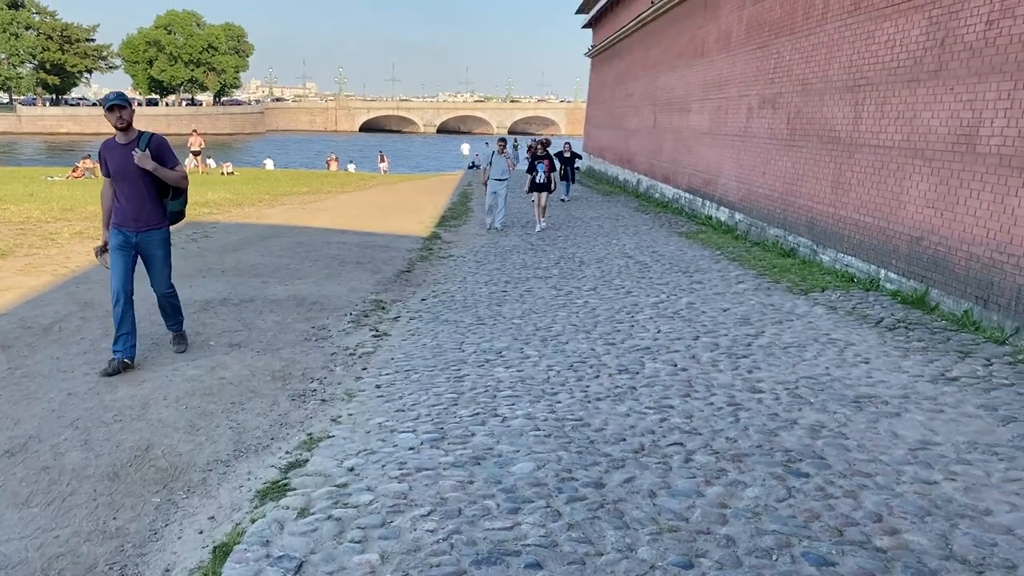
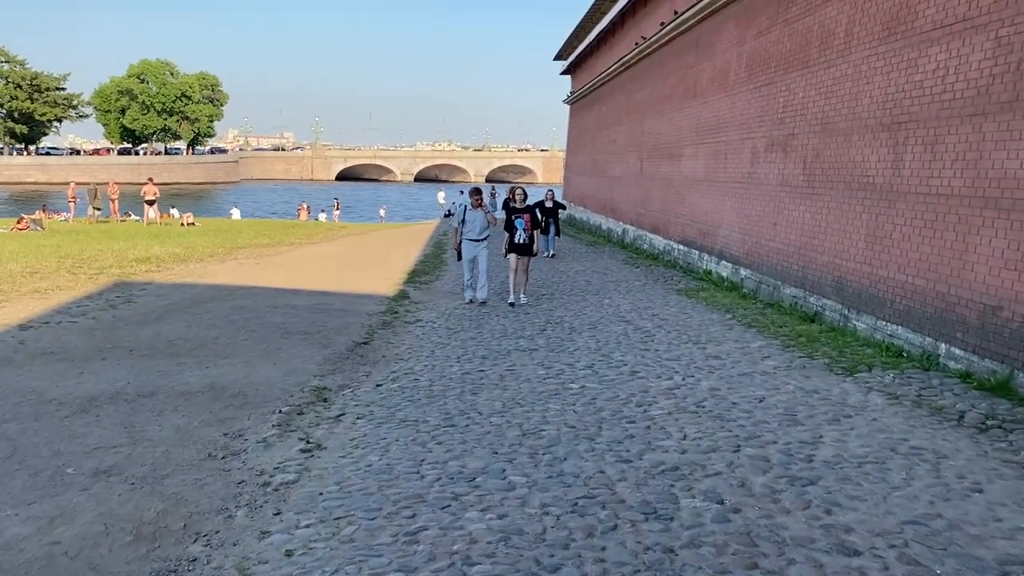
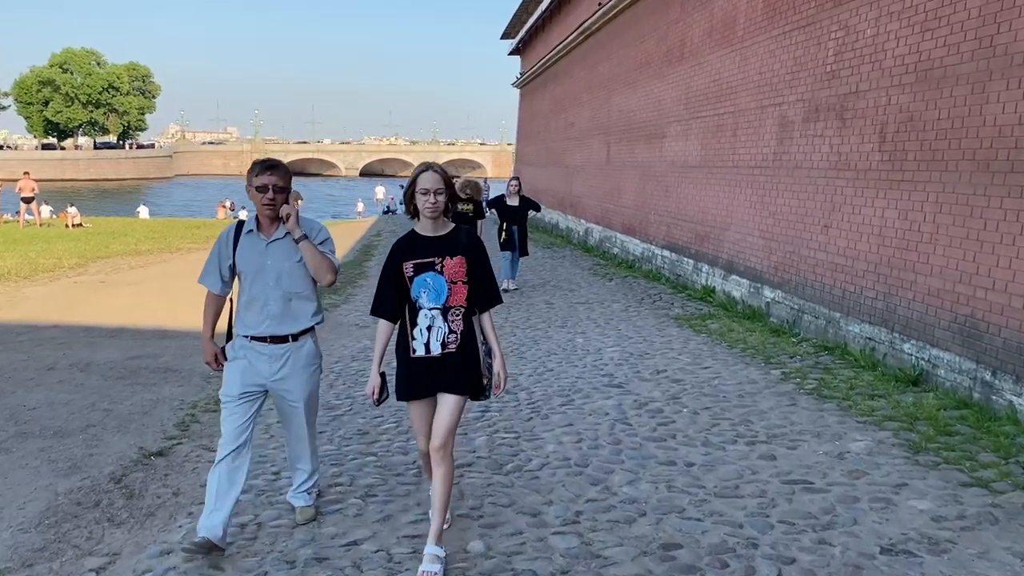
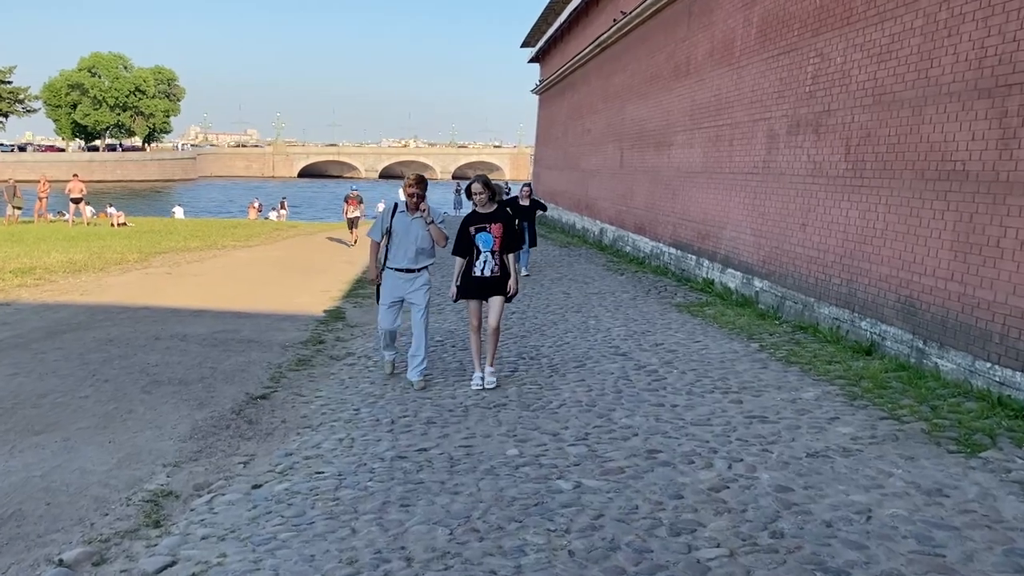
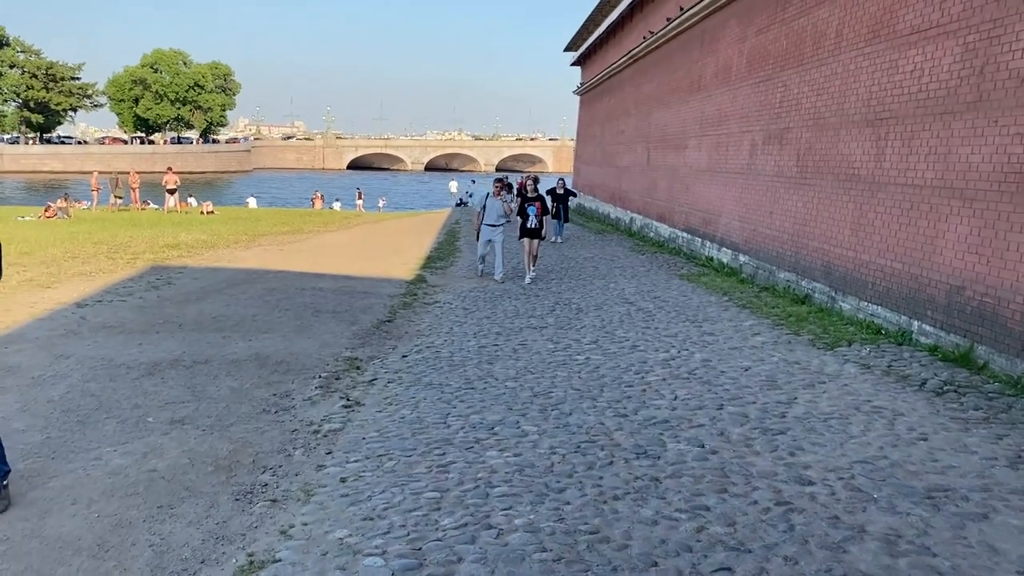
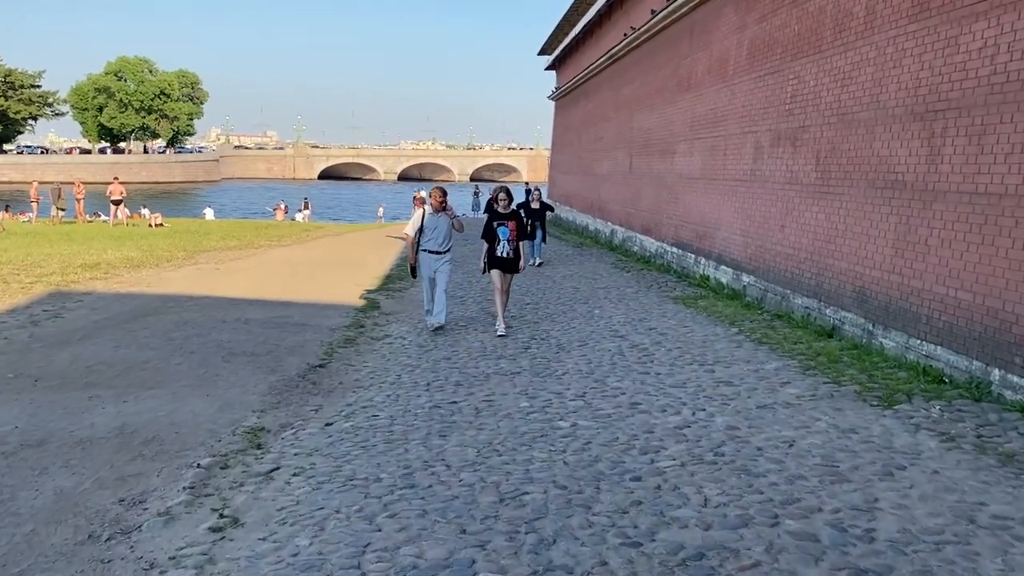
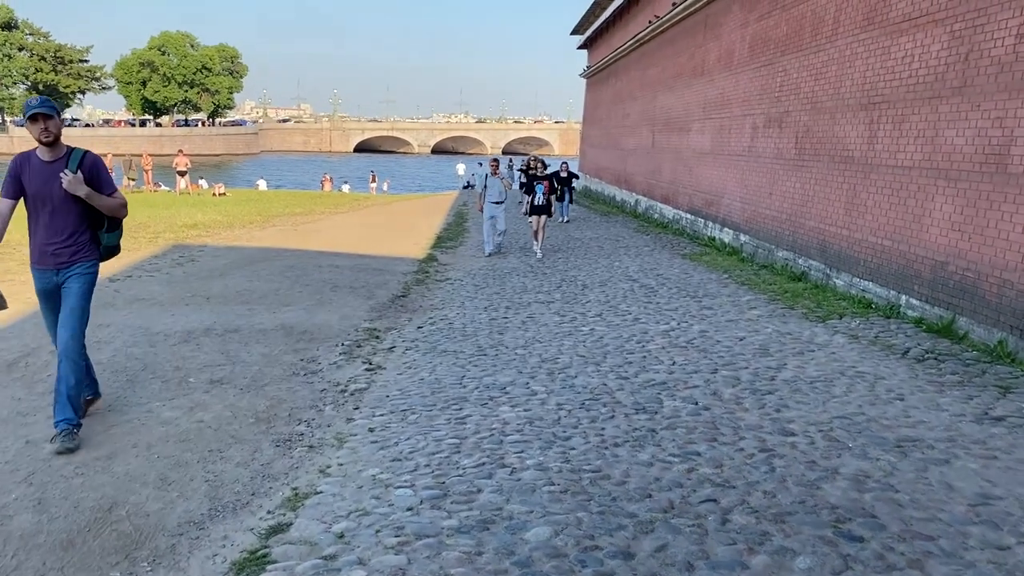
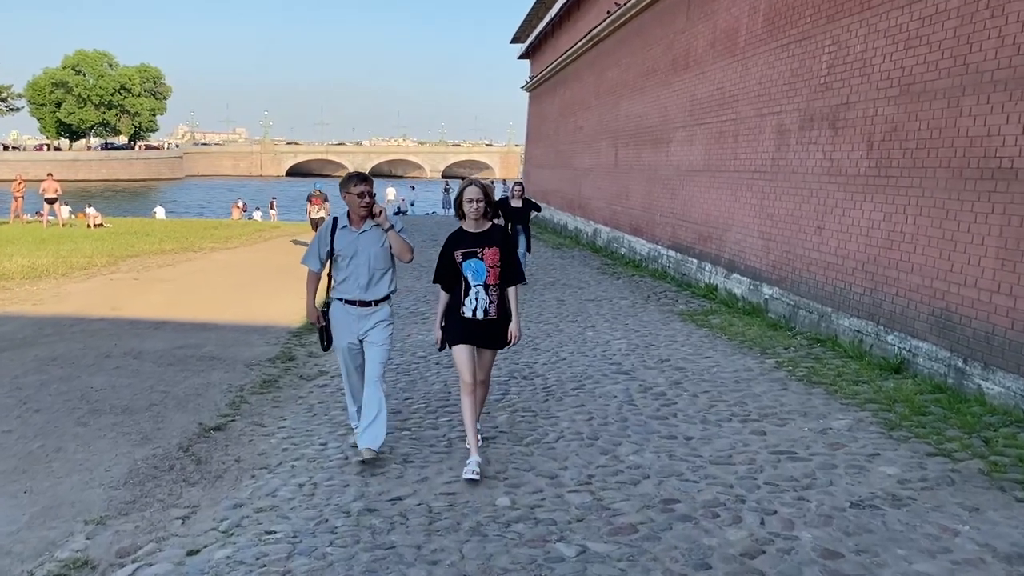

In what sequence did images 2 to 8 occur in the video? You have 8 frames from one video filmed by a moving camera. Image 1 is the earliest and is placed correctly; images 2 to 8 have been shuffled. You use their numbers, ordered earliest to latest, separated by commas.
7, 5, 2, 6, 4, 8, 3
